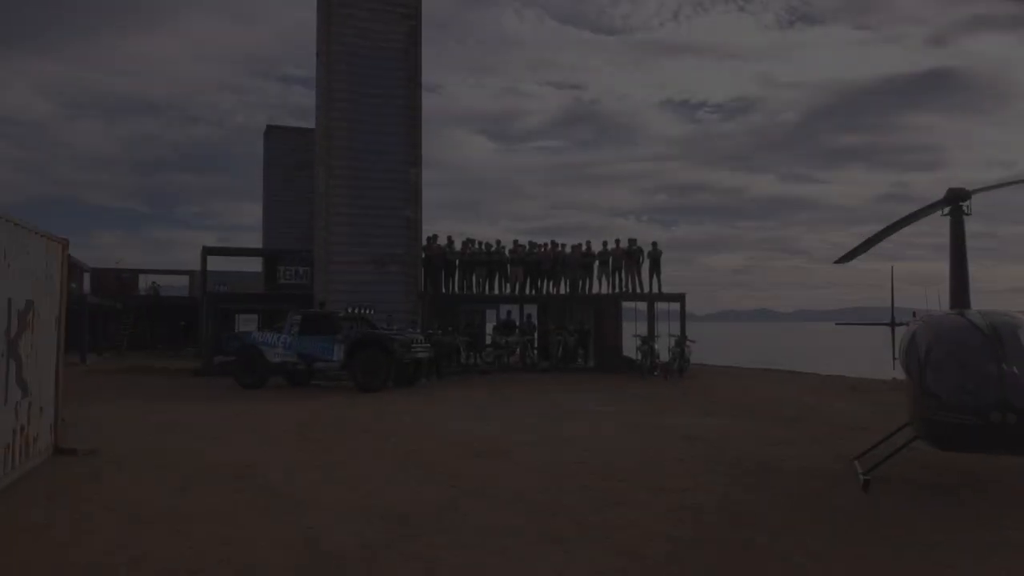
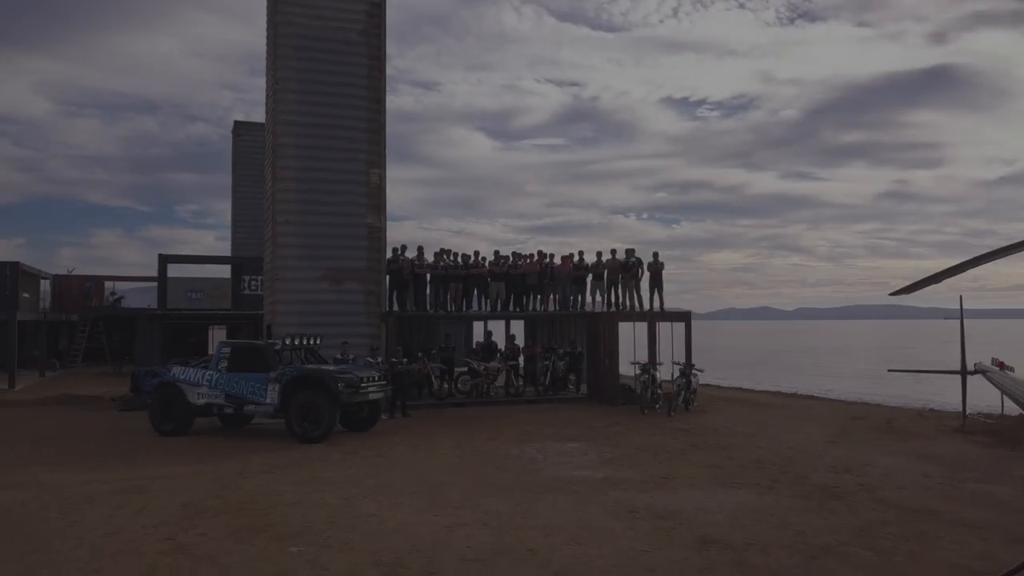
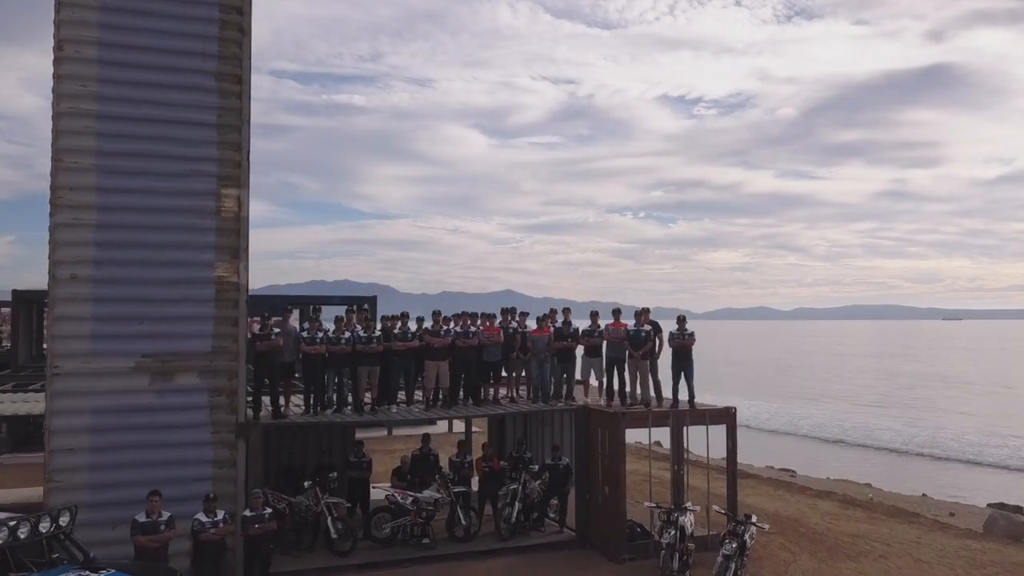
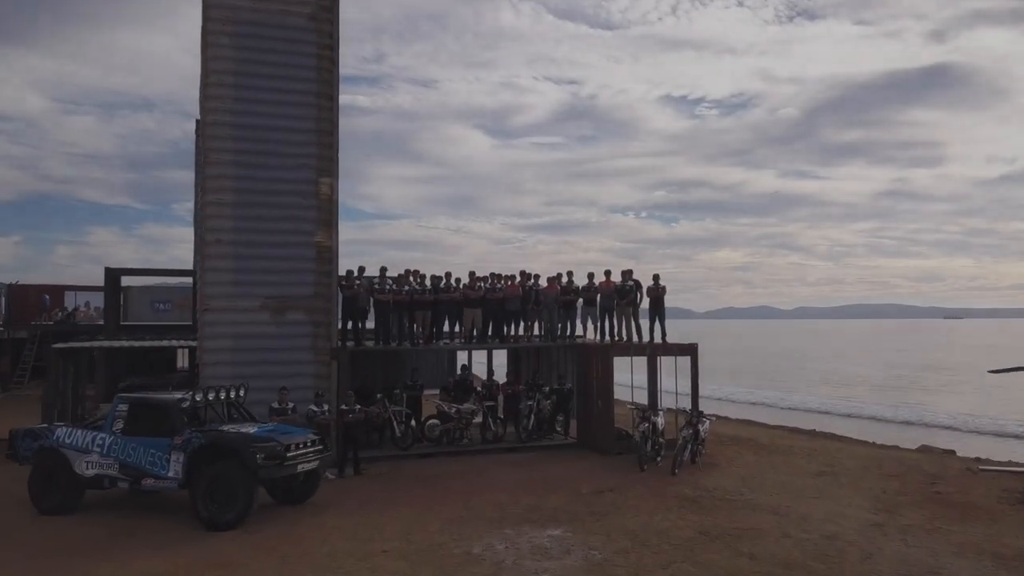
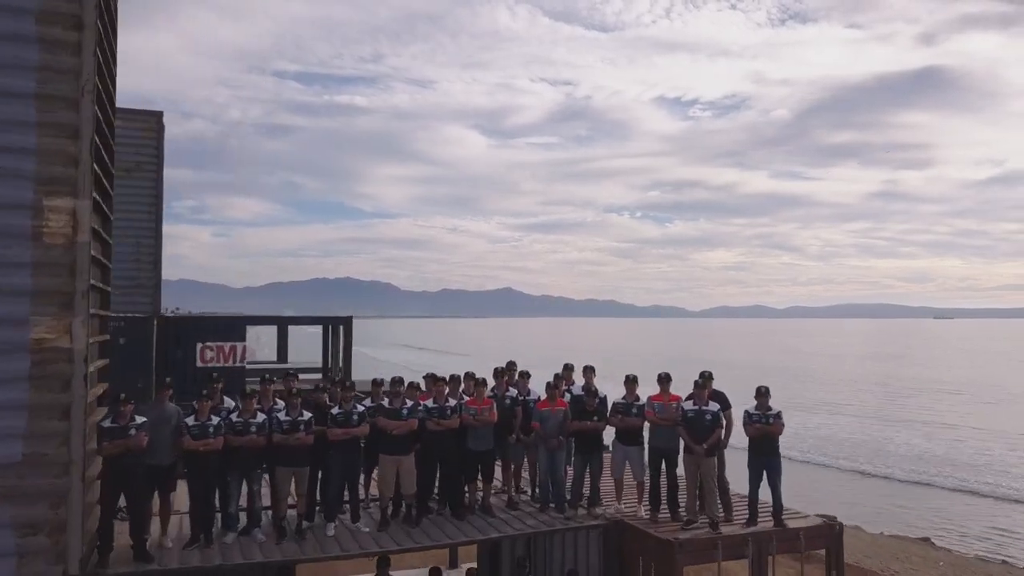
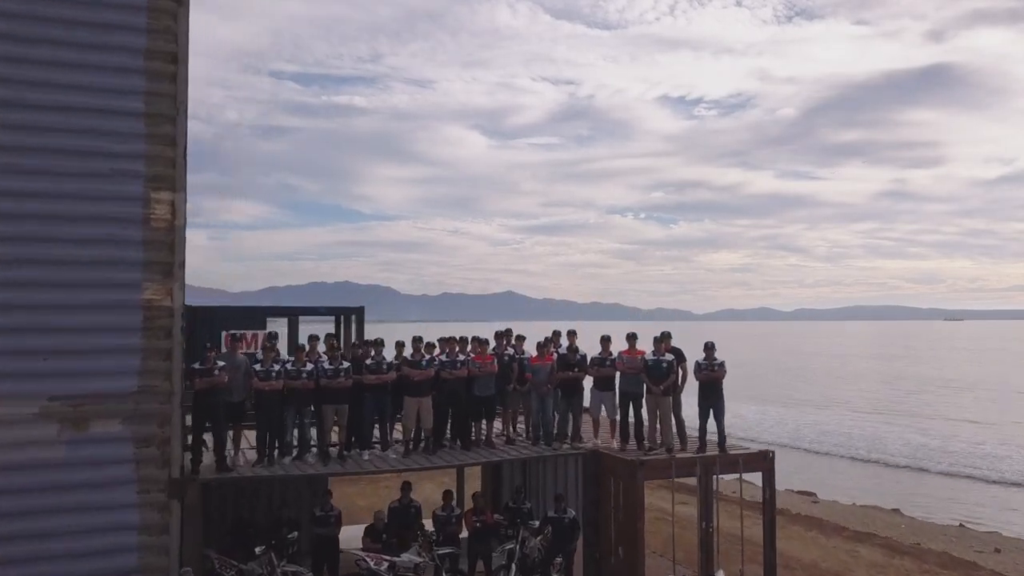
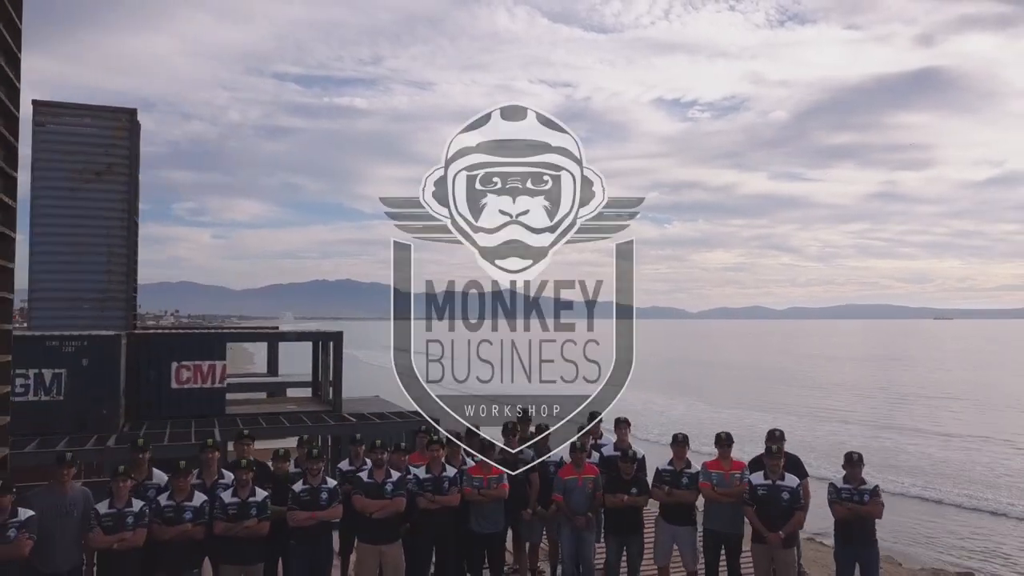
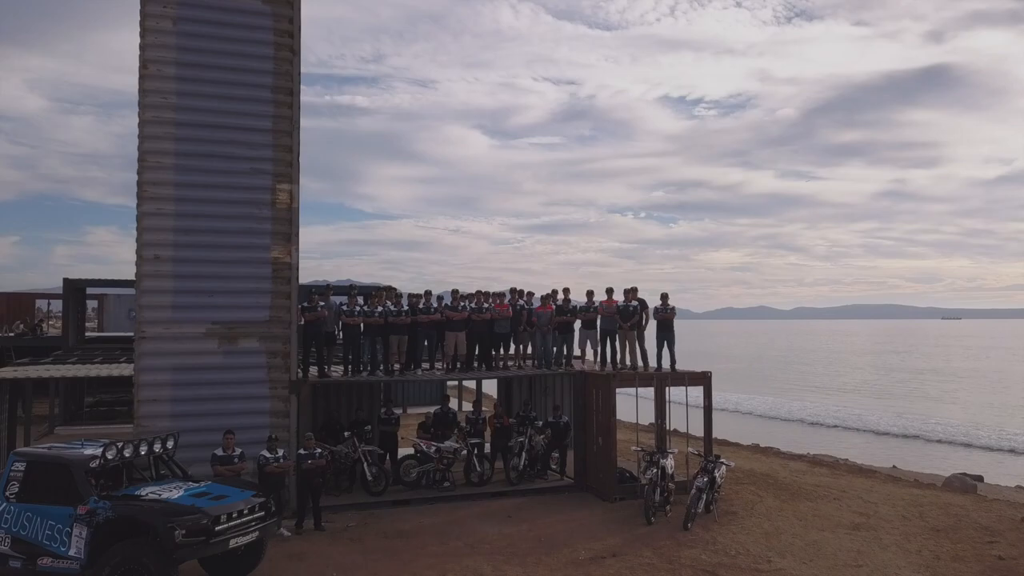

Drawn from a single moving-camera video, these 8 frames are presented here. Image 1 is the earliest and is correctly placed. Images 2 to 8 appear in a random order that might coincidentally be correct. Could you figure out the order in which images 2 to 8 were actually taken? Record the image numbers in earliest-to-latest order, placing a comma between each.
2, 4, 8, 3, 6, 5, 7
